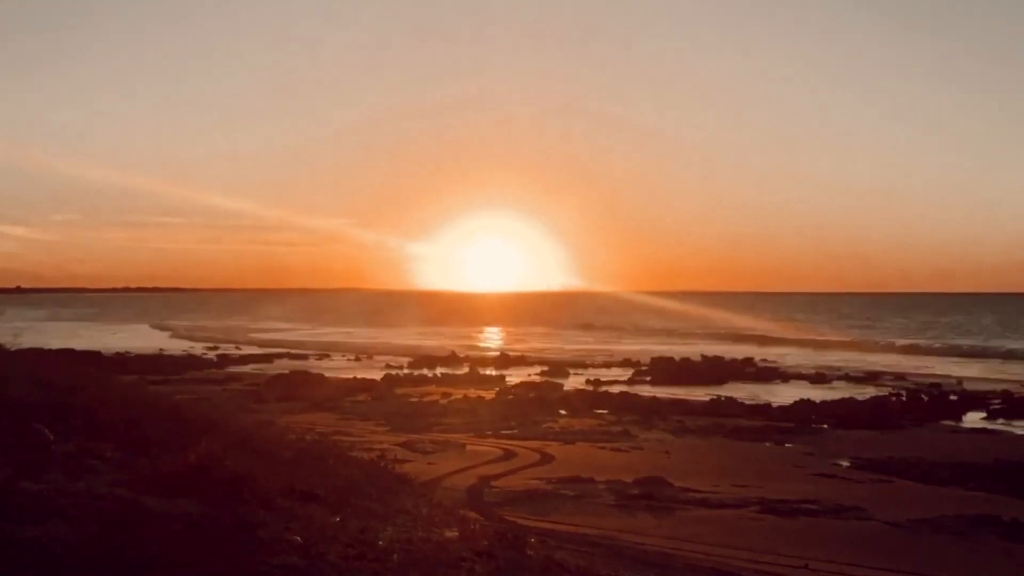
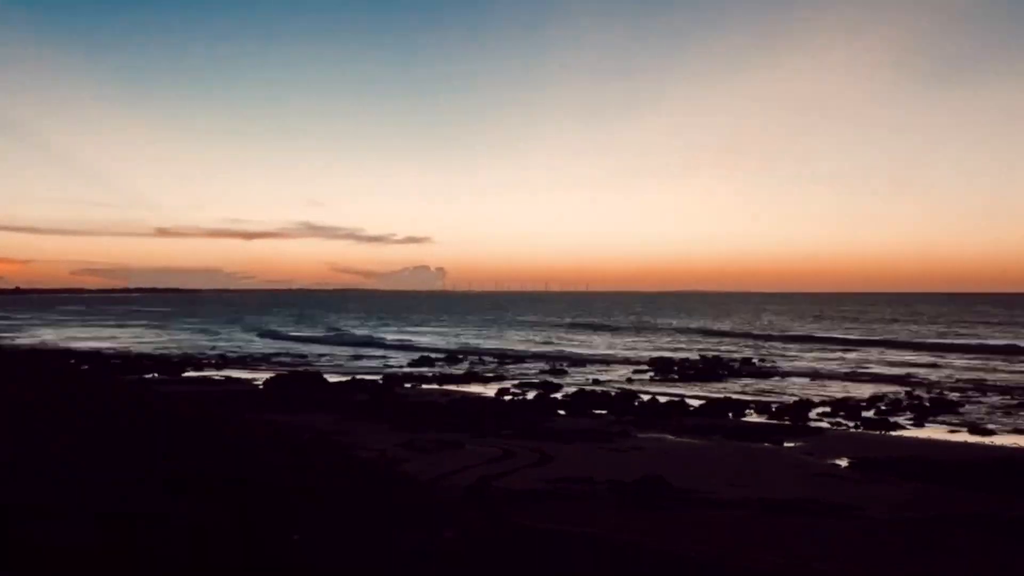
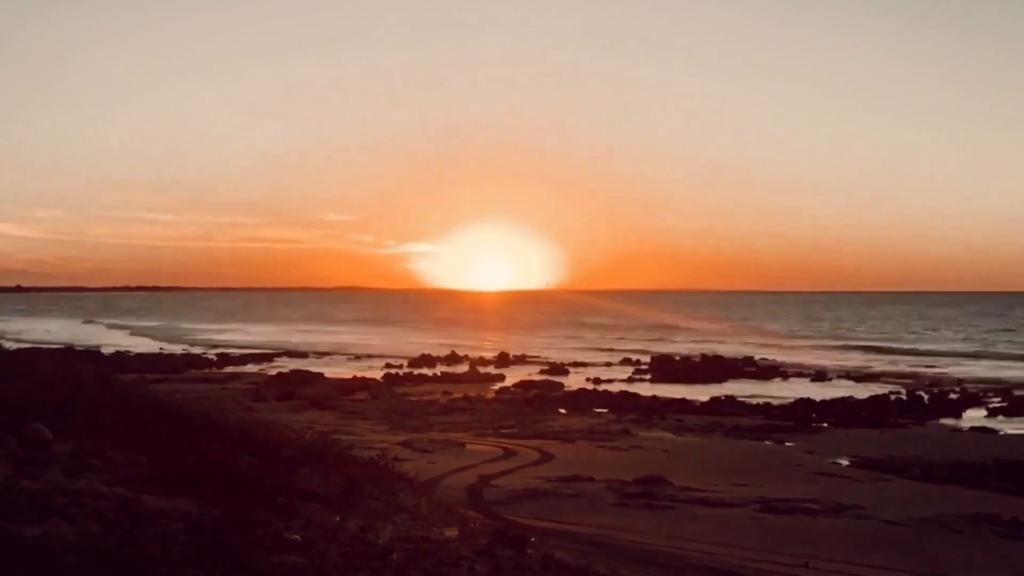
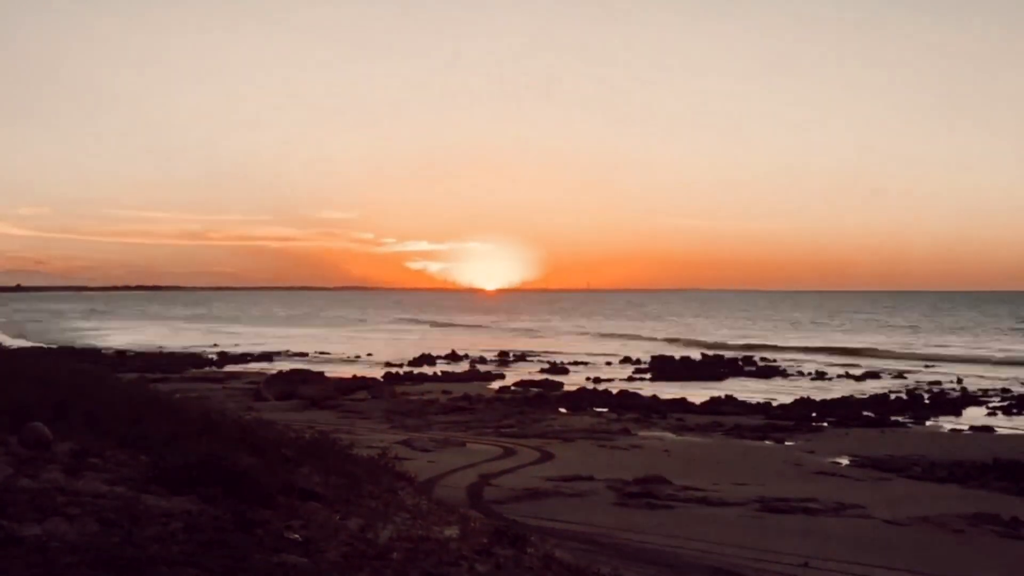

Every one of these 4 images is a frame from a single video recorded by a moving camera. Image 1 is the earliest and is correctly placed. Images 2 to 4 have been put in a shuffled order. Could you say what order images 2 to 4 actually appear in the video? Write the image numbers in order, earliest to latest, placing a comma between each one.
3, 4, 2
